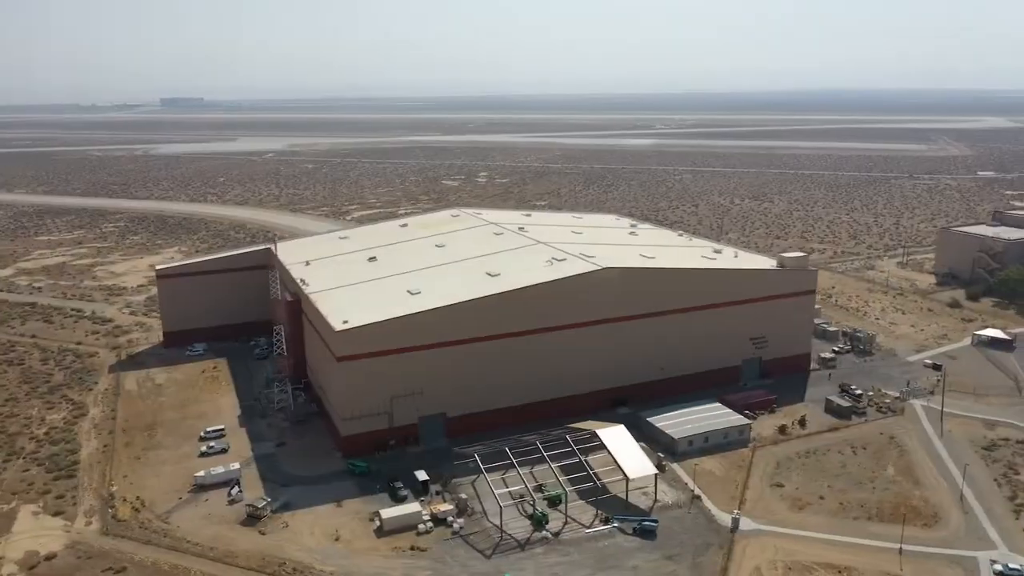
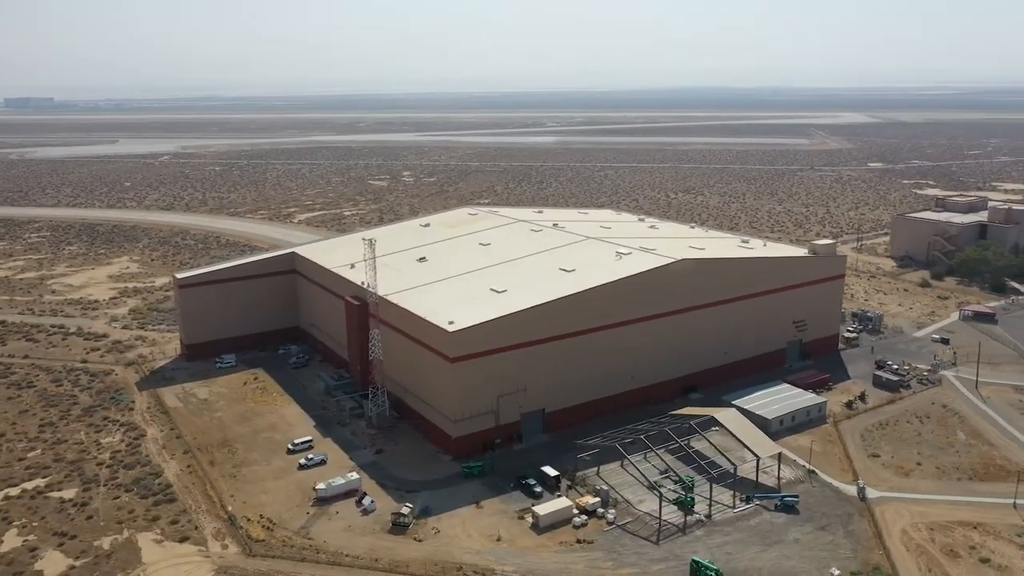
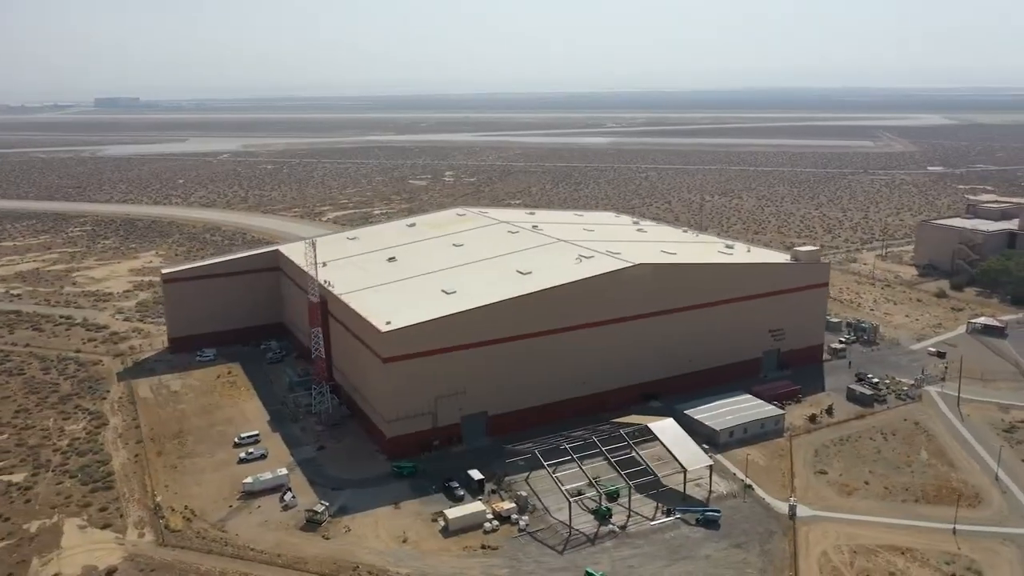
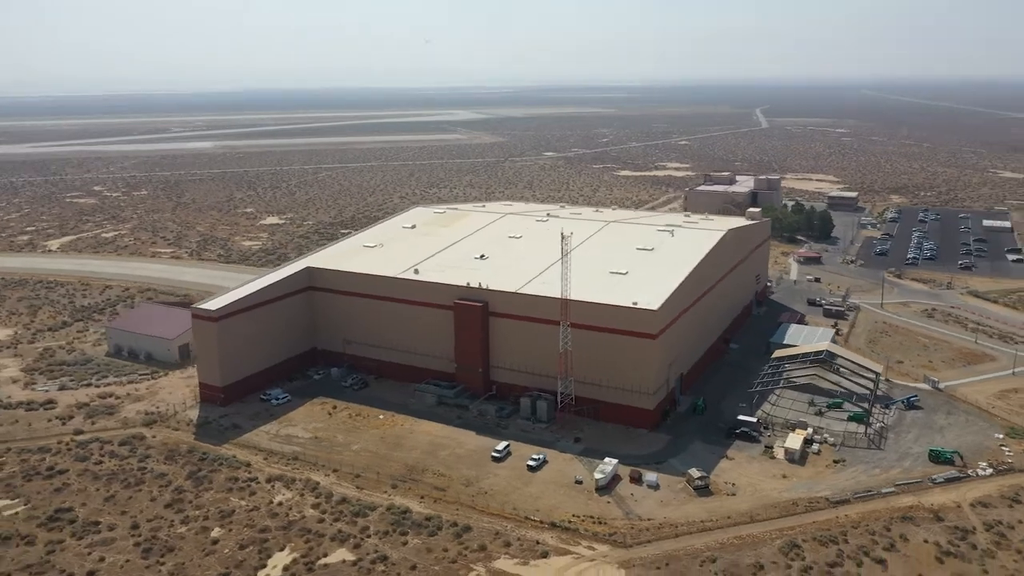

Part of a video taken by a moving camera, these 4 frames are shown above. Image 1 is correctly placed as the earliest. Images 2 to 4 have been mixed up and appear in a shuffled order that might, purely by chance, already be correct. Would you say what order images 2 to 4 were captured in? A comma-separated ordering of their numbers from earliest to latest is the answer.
3, 2, 4
